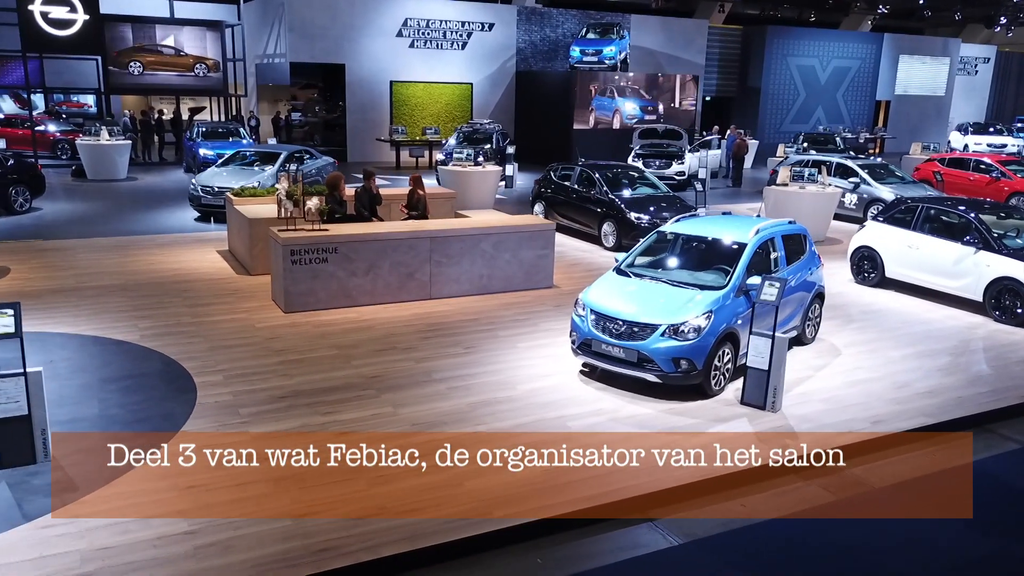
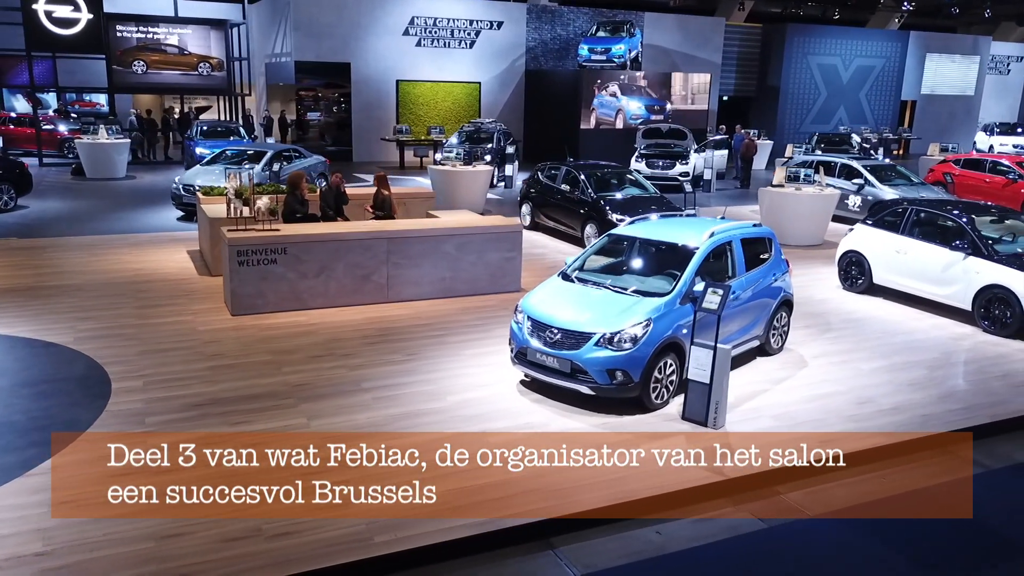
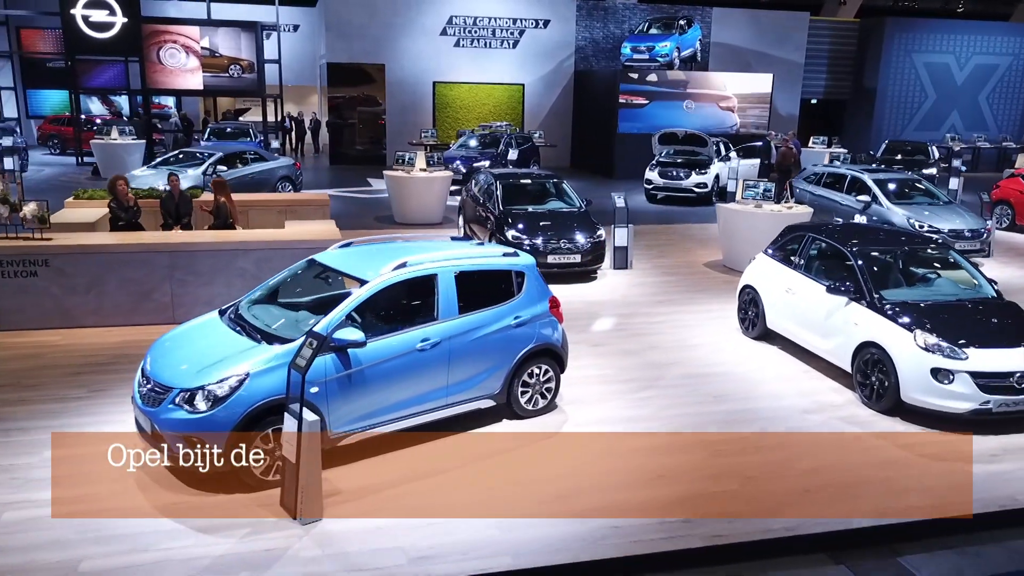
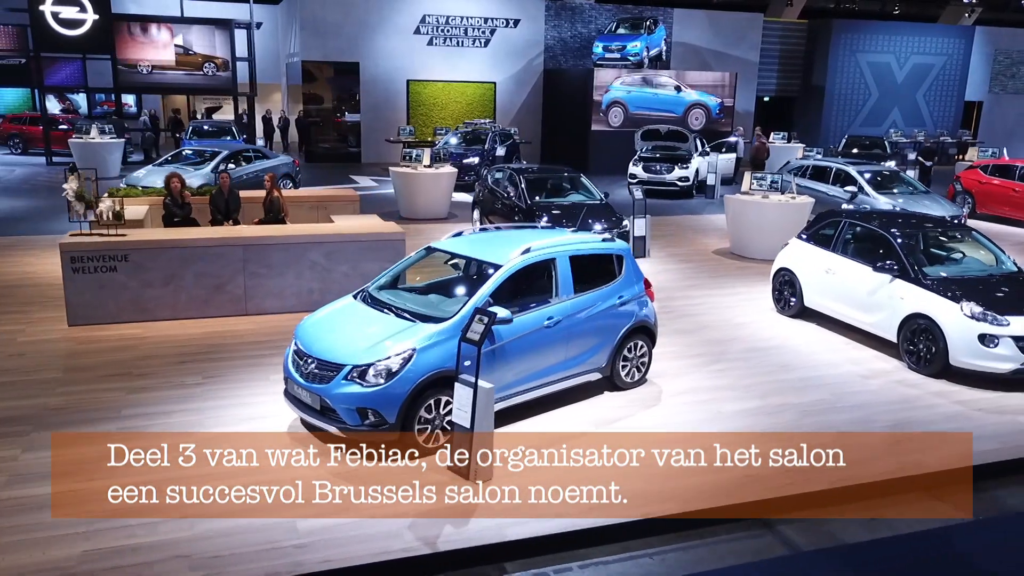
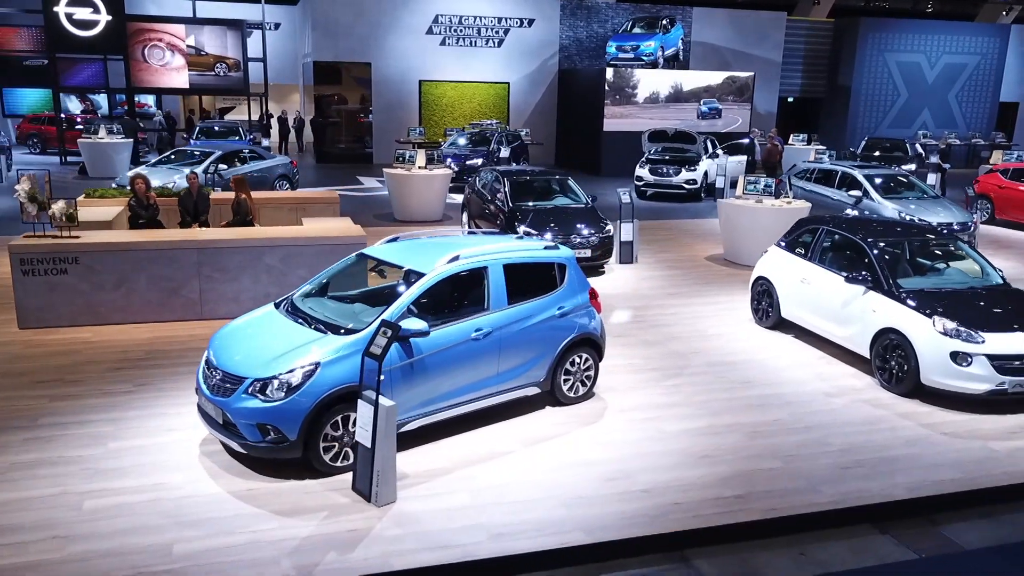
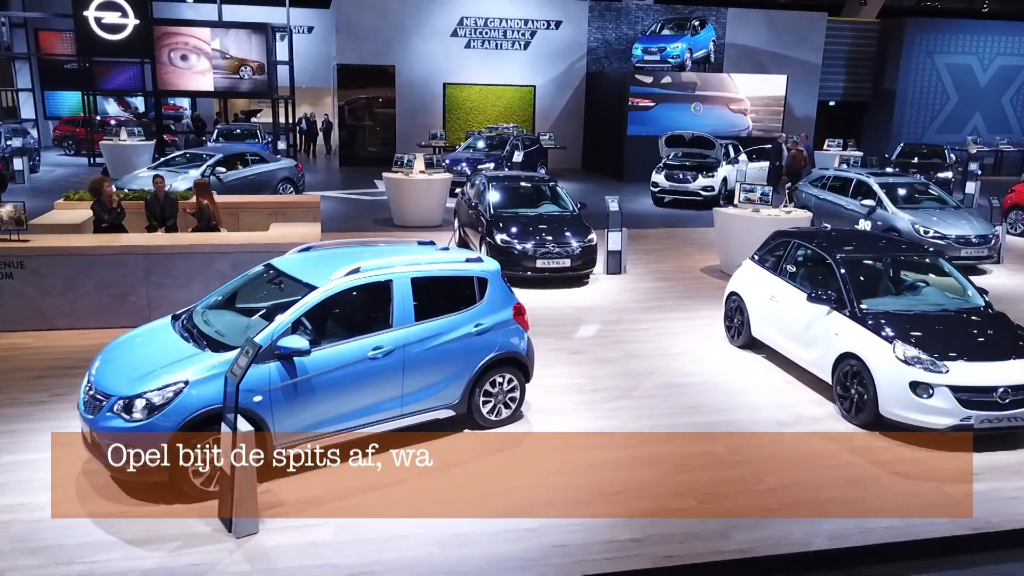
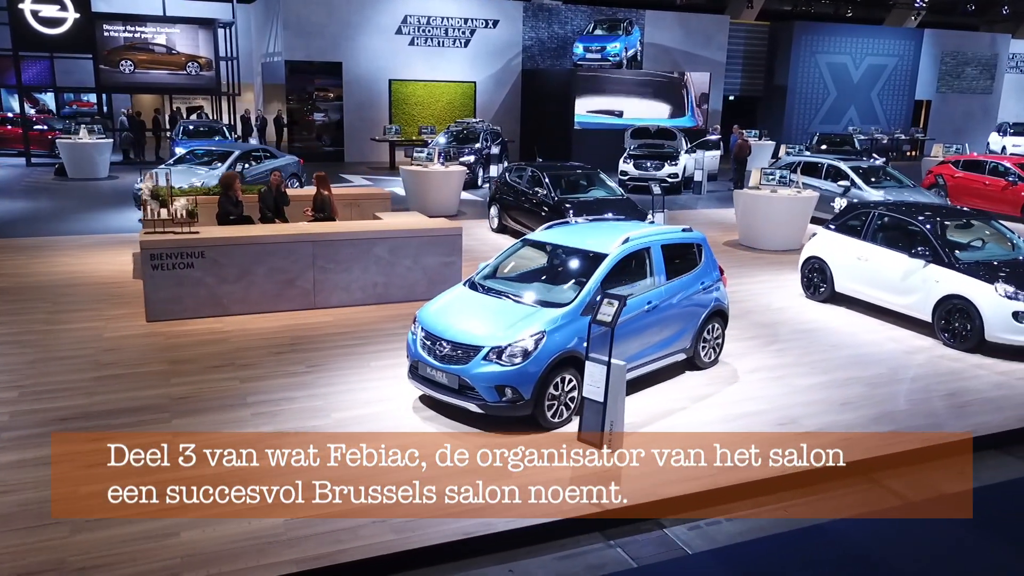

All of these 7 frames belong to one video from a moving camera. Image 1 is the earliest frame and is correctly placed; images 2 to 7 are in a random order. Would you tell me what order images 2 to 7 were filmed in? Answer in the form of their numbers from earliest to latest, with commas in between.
2, 7, 4, 5, 3, 6
